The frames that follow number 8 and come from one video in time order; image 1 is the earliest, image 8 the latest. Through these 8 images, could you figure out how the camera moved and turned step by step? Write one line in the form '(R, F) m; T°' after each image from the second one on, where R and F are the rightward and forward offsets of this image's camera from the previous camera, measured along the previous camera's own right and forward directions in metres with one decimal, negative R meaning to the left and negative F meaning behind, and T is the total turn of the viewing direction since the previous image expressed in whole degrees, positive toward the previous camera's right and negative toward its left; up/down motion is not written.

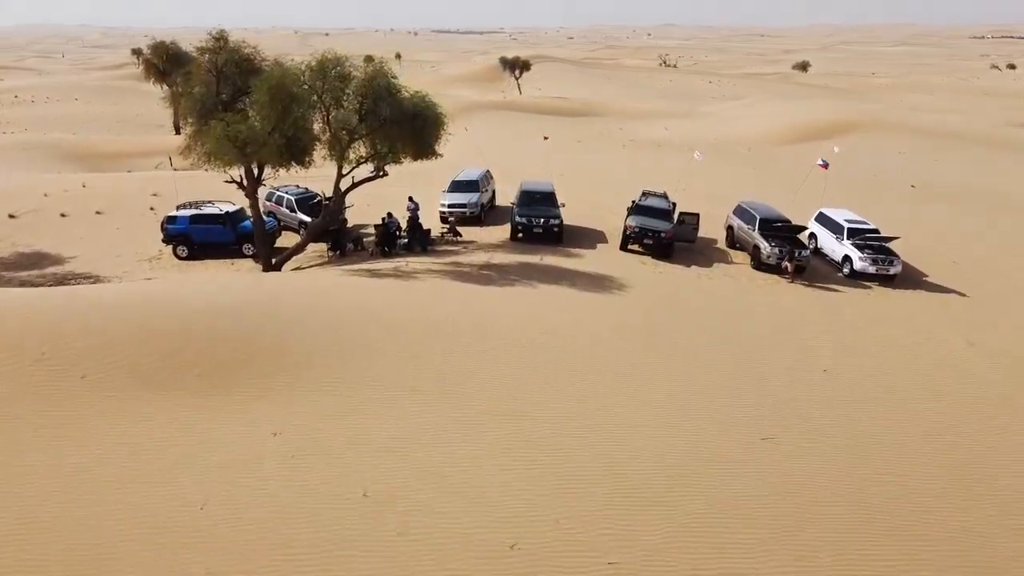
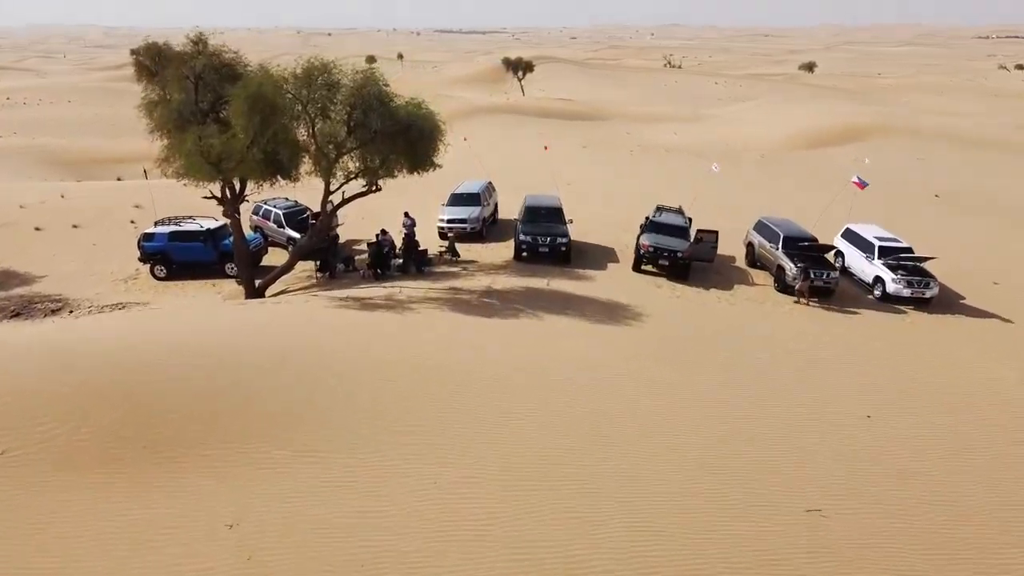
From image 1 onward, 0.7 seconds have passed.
(0.0, +1.7) m; 0°
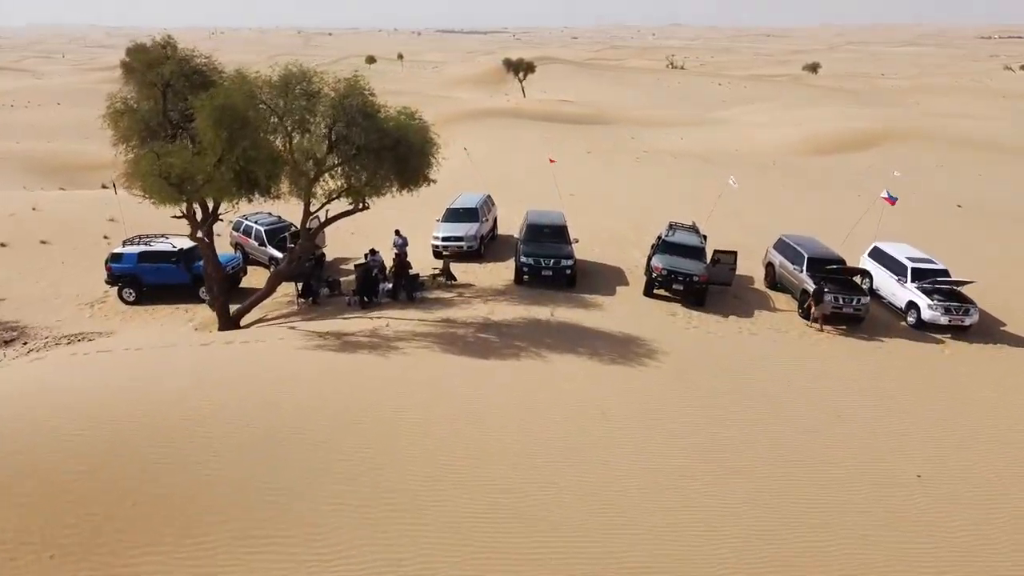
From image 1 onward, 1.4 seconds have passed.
(0.0, +1.8) m; 0°
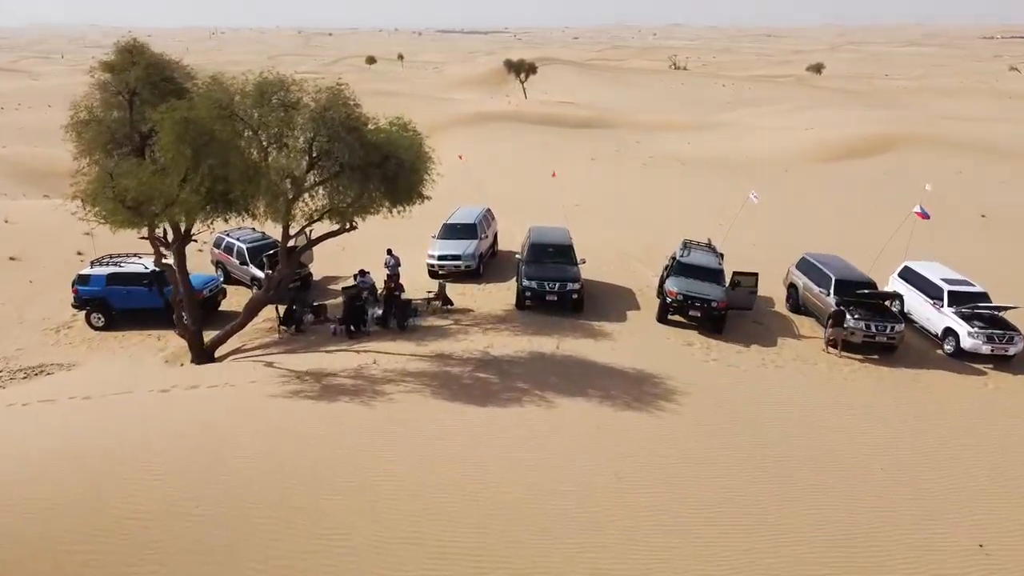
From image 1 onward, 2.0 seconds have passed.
(0.0, +1.6) m; 0°
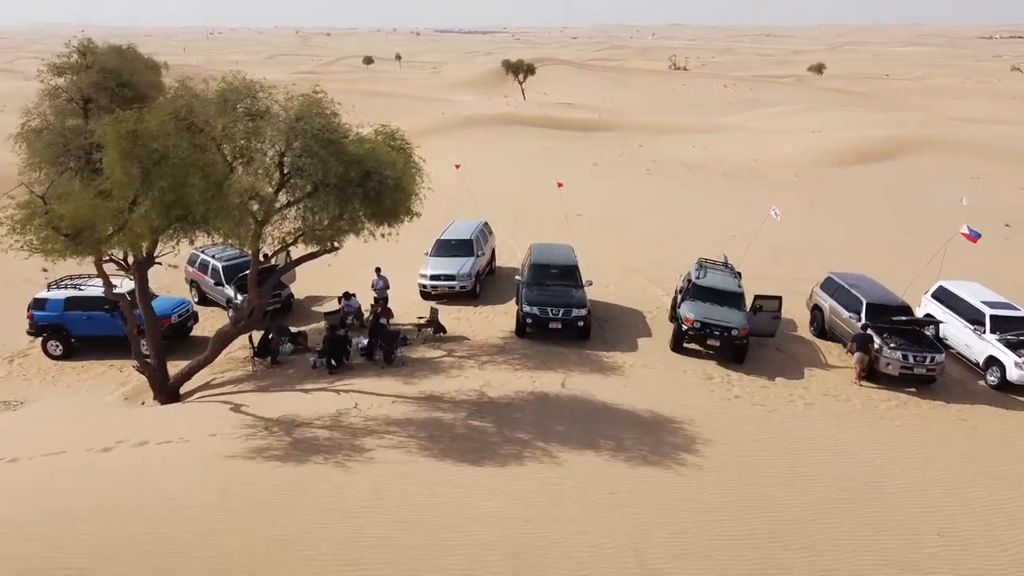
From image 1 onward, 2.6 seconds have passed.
(0.0, +1.7) m; 0°
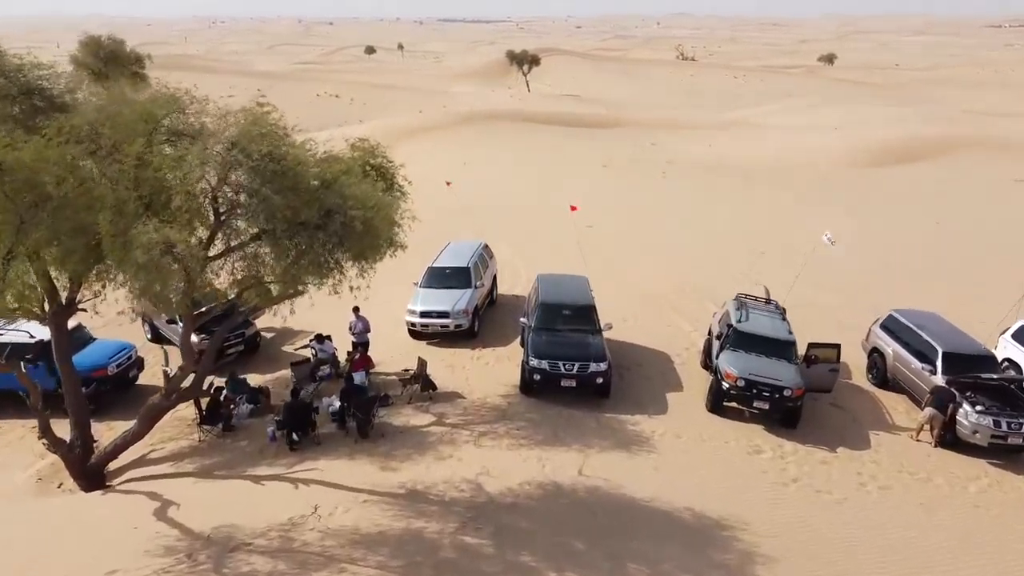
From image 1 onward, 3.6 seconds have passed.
(0.0, +2.8) m; 0°
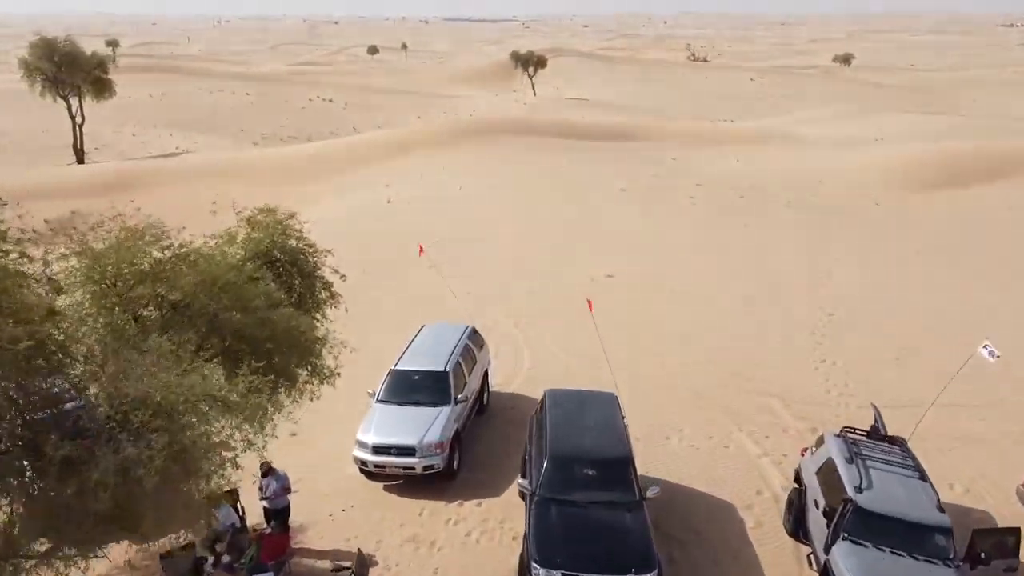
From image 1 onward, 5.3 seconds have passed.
(+0.1, +5.0) m; 0°
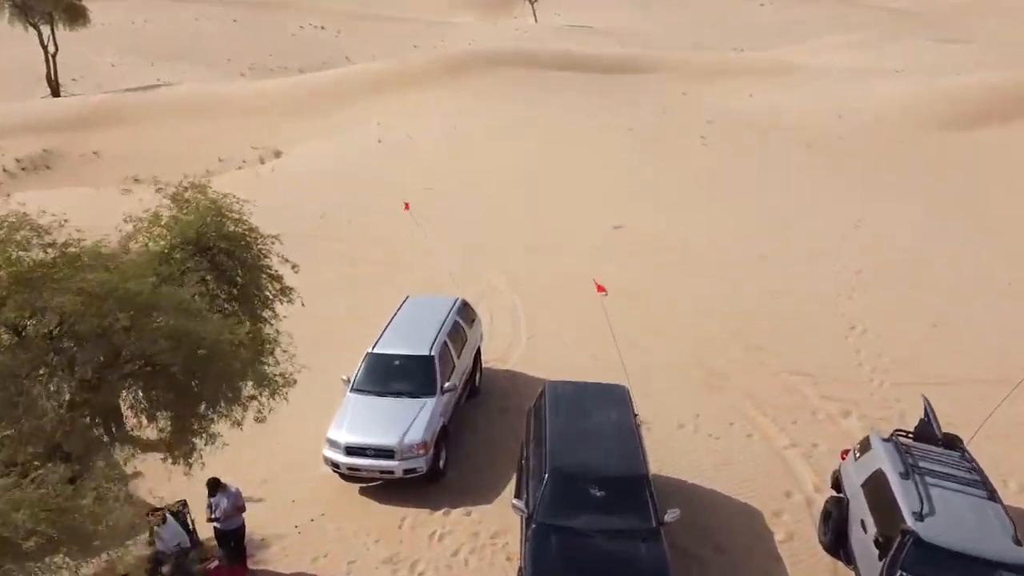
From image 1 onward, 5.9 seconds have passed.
(+0.1, +1.6) m; 0°
